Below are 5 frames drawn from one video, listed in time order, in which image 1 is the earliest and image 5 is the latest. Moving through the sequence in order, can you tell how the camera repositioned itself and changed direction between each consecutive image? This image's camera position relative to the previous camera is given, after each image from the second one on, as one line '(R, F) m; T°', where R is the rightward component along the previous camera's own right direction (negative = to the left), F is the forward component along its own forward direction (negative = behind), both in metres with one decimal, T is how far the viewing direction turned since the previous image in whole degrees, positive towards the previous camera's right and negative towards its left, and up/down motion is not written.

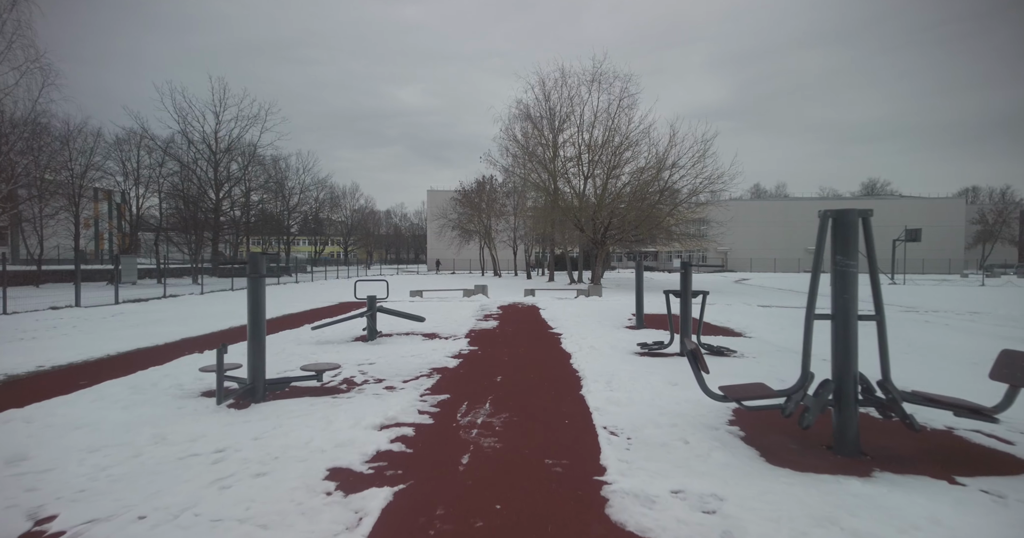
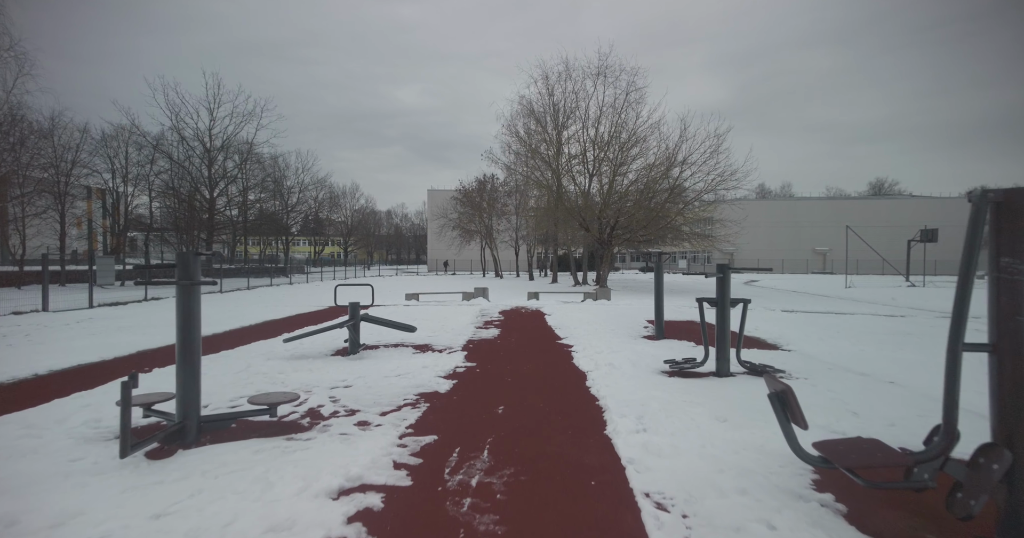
(0.0, +1.2) m; 0°
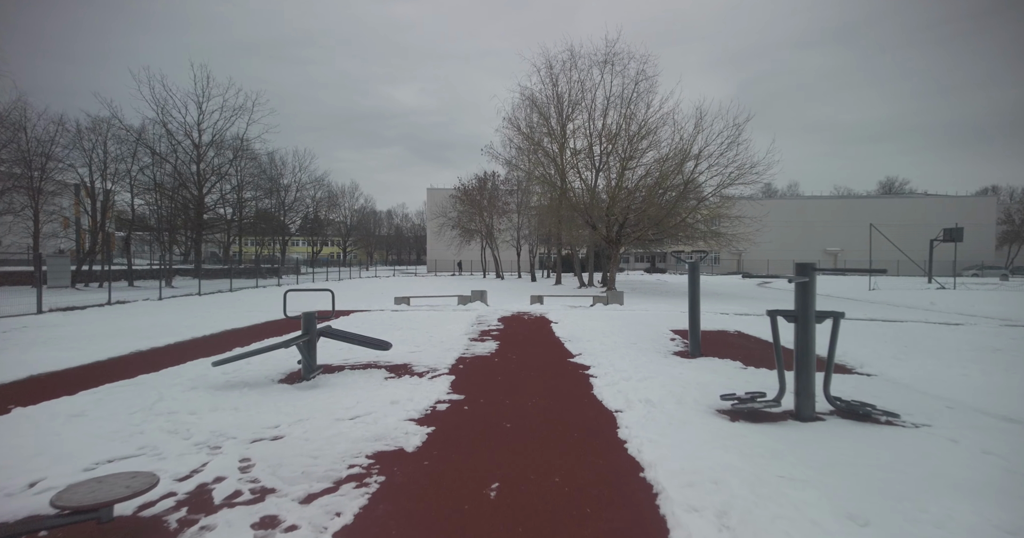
(0.0, +1.8) m; 0°
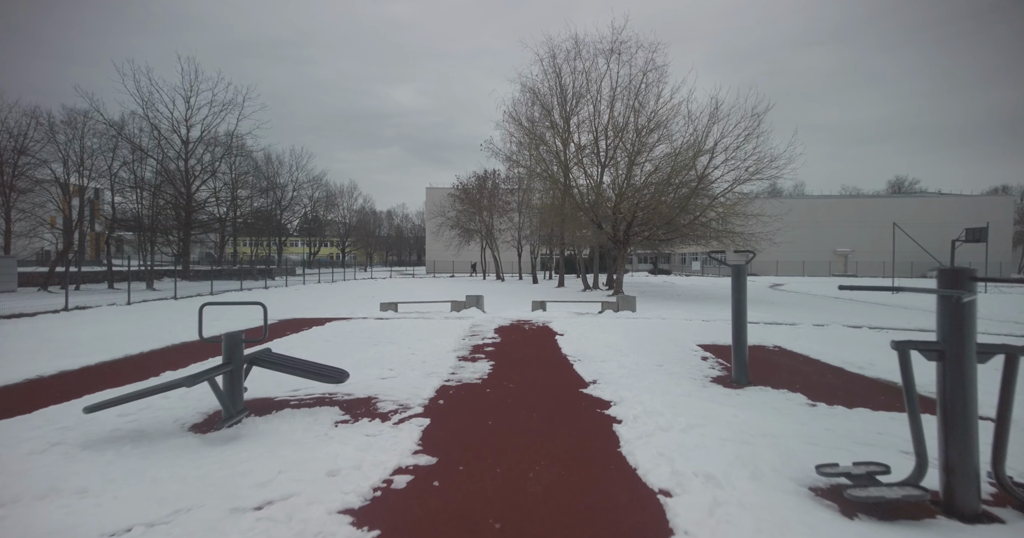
(+0.1, +1.6) m; 0°
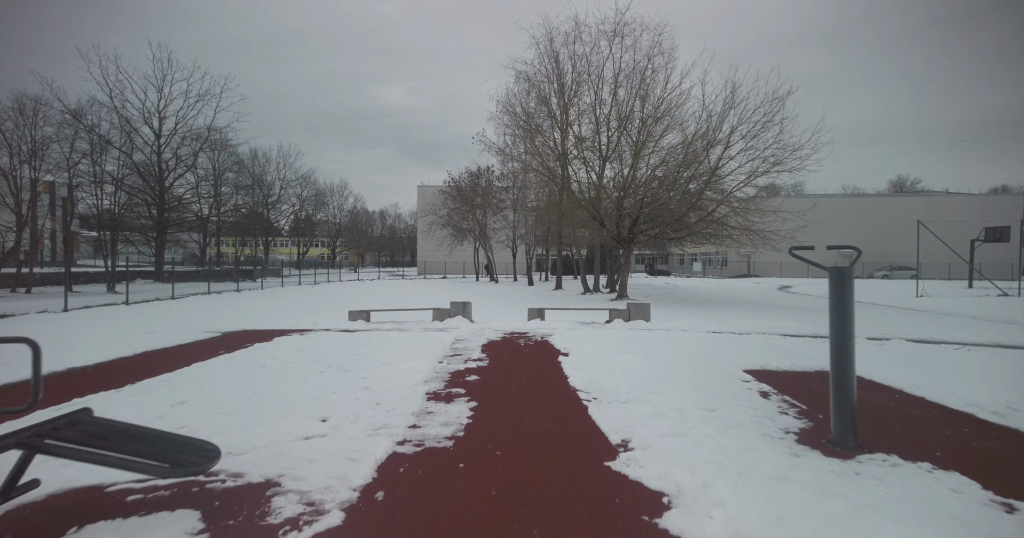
(+0.1, +2.1) m; +1°
